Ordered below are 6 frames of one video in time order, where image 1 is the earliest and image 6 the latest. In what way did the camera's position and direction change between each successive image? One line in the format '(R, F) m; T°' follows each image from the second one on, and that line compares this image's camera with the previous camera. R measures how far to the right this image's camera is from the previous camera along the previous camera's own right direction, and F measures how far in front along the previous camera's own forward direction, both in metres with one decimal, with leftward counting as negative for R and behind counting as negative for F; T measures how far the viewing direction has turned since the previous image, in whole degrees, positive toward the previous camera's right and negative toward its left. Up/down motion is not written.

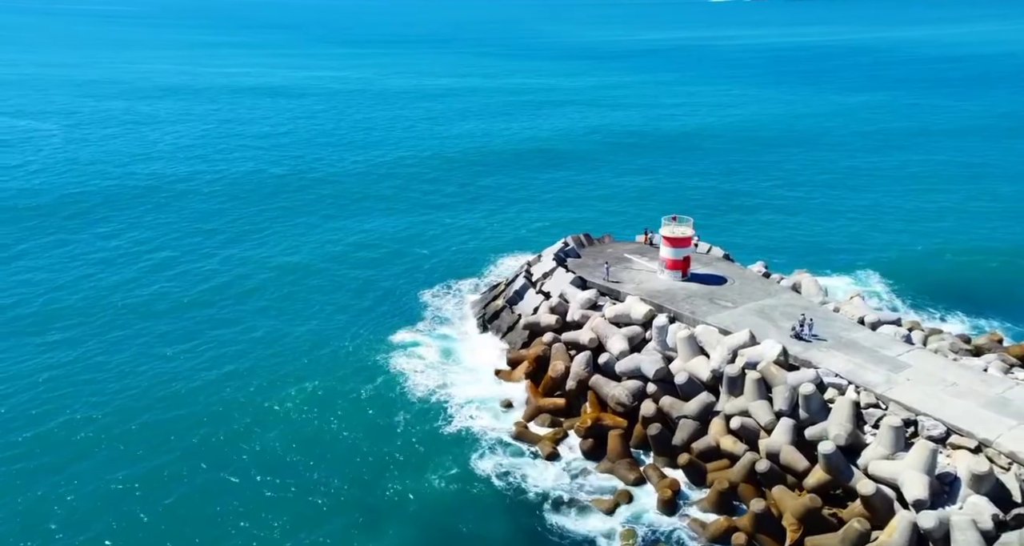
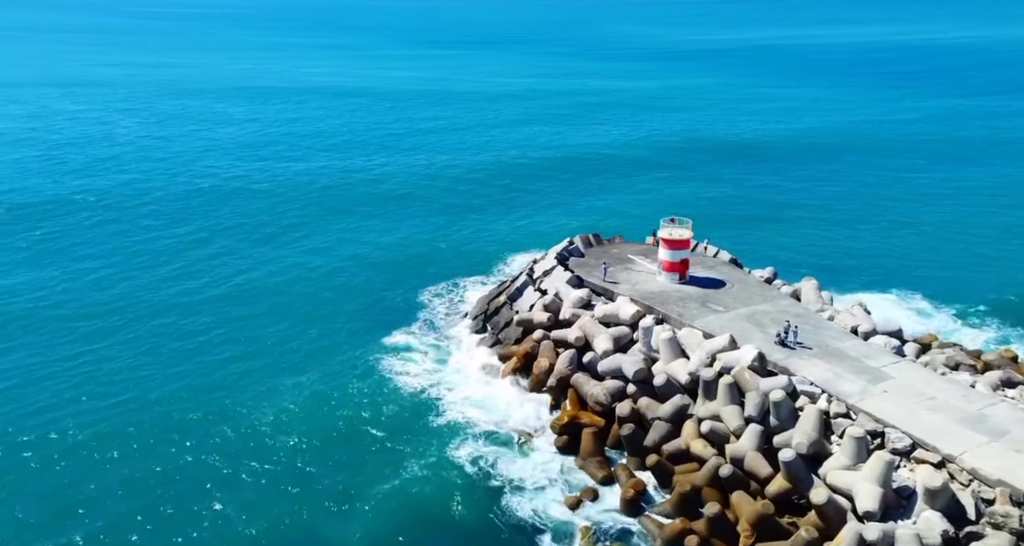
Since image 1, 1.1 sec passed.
(+3.0, -0.3) m; -6°
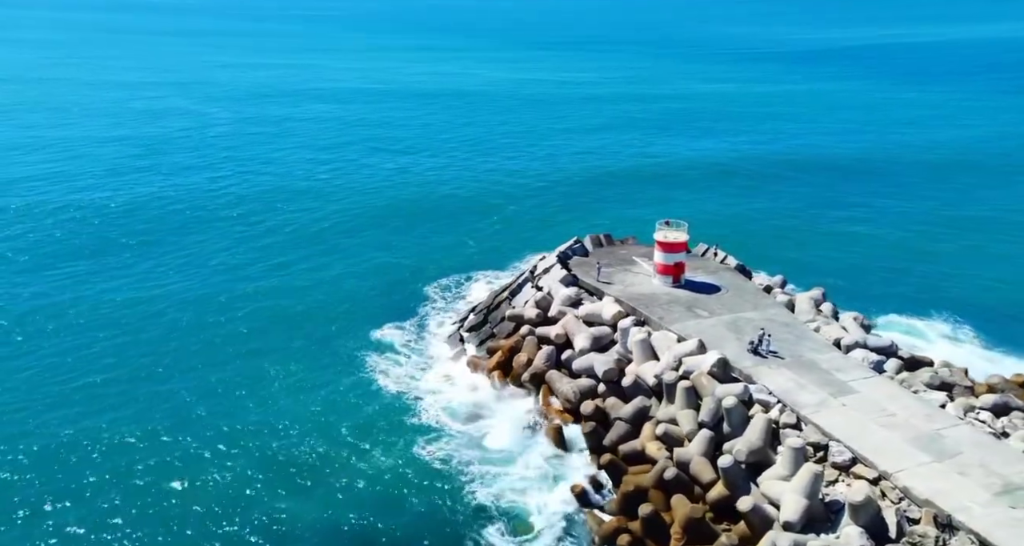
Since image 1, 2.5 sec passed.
(+4.1, -0.4) m; -8°
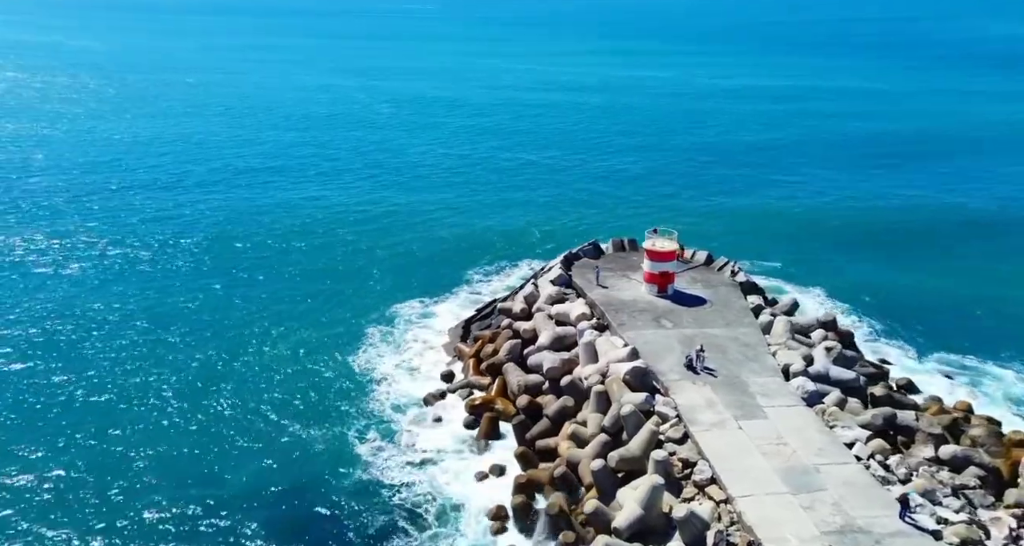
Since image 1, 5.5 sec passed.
(+8.1, 0.0) m; -16°
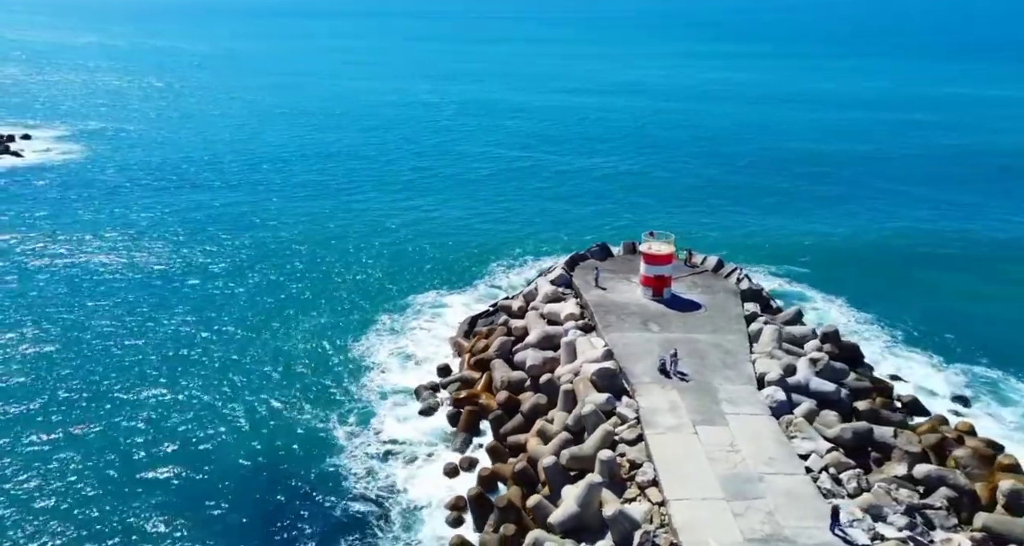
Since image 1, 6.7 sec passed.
(+3.1, -0.2) m; -6°
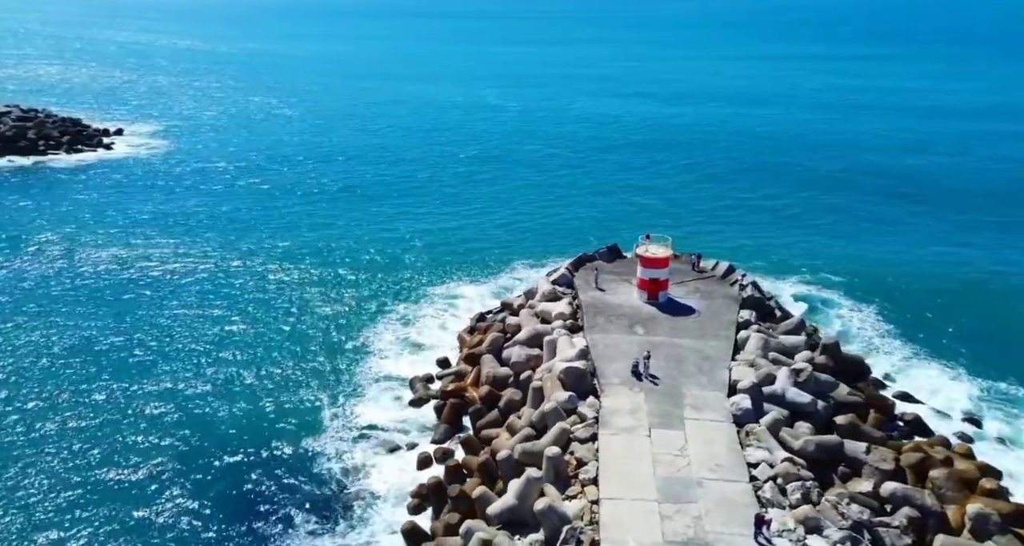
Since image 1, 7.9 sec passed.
(+3.2, -0.1) m; -6°
